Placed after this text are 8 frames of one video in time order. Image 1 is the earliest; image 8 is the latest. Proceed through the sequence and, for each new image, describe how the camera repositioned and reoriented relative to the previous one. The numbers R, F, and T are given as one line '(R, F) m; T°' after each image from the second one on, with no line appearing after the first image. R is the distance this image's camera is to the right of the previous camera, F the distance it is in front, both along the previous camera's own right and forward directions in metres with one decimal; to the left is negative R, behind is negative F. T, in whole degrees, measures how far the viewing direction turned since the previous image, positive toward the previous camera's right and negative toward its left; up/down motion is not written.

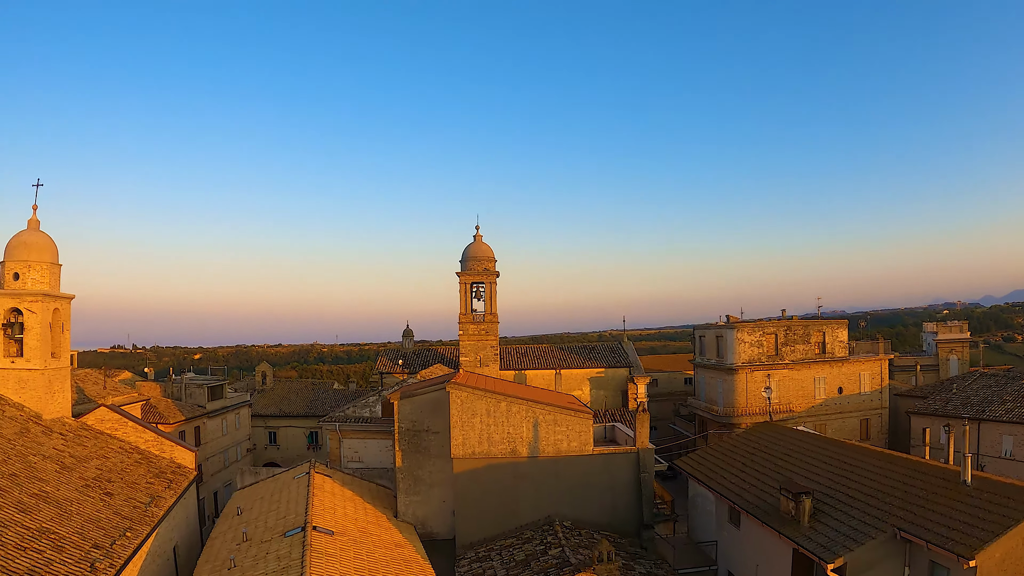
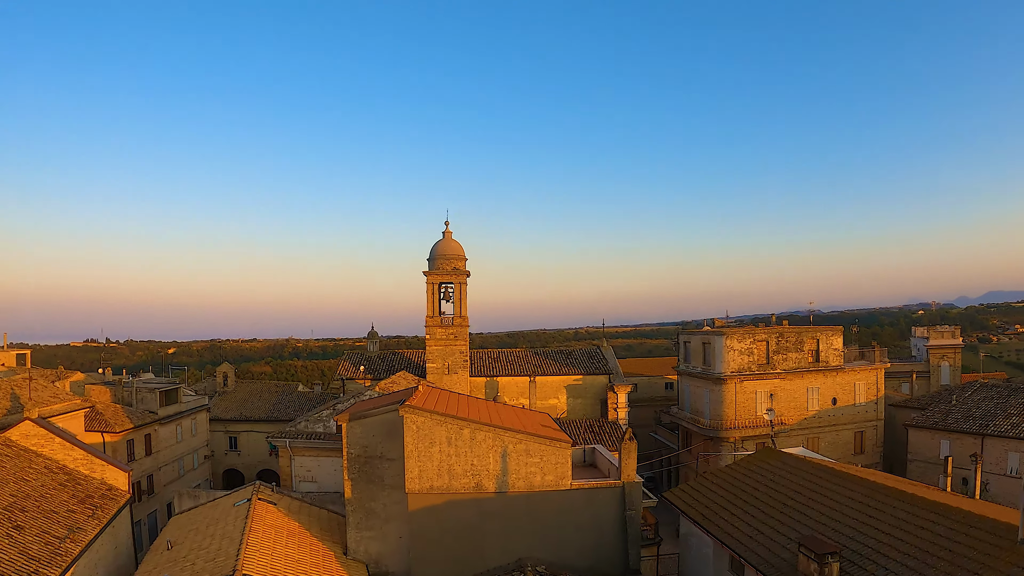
(+0.4, +1.9) m; +2°
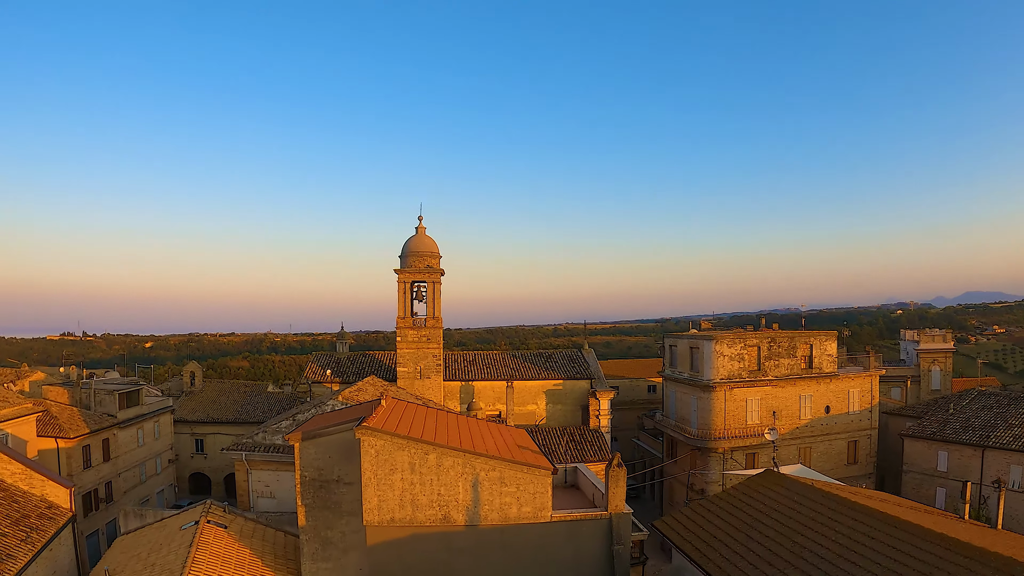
(+0.2, +1.3) m; +1°
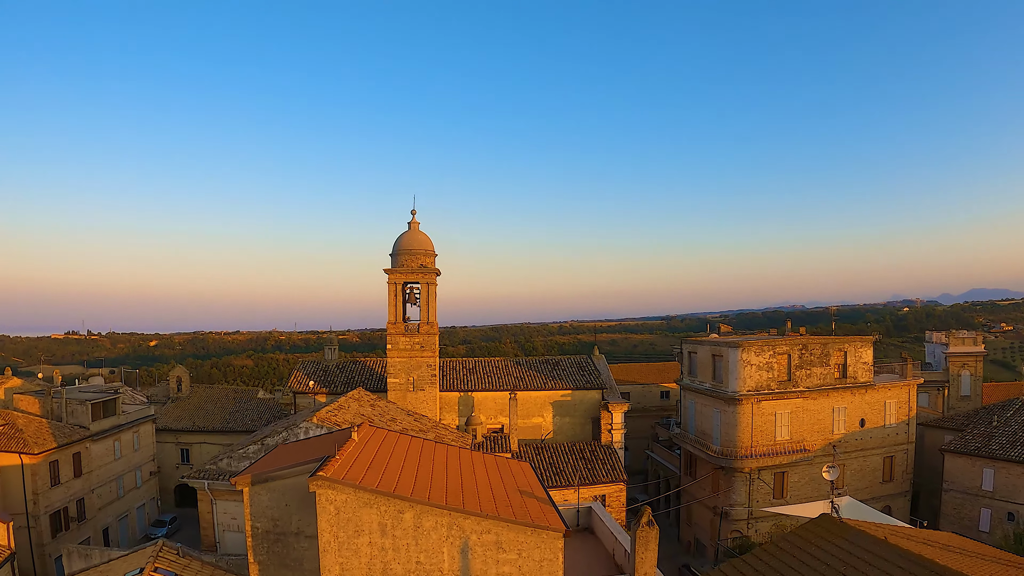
(+0.1, +2.1) m; -1°
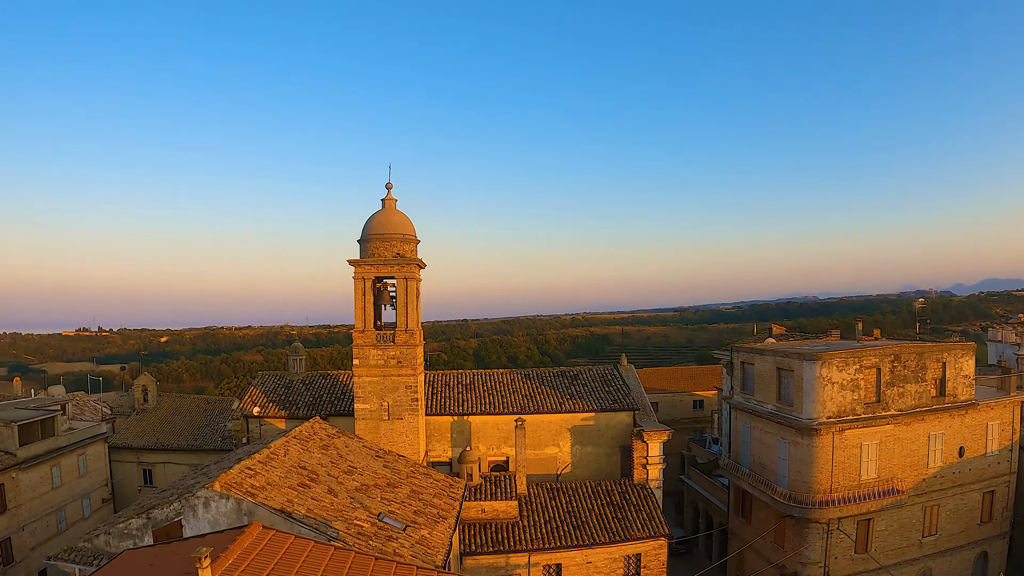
(+0.2, +4.5) m; -1°
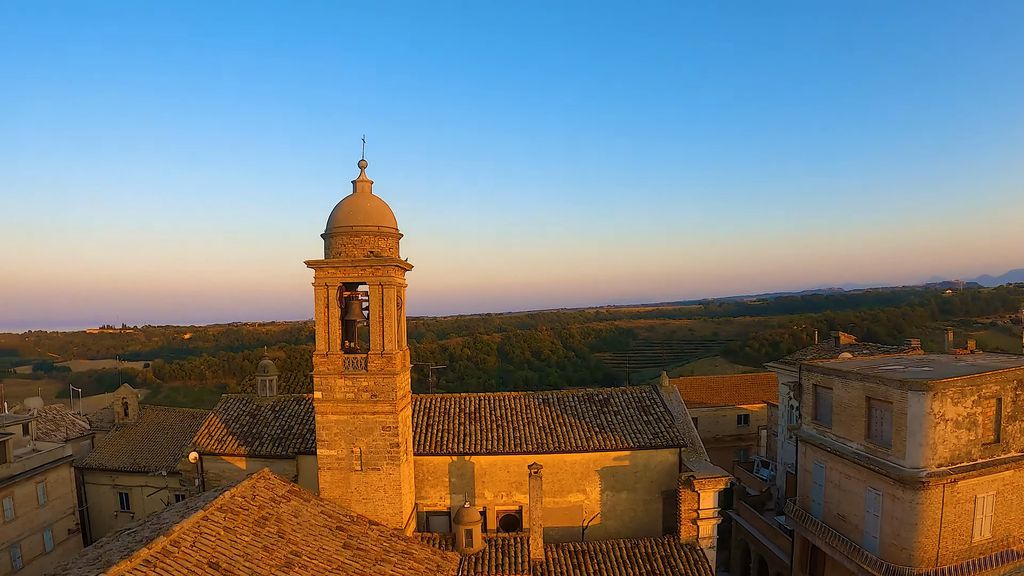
(+0.2, +3.5) m; -2°
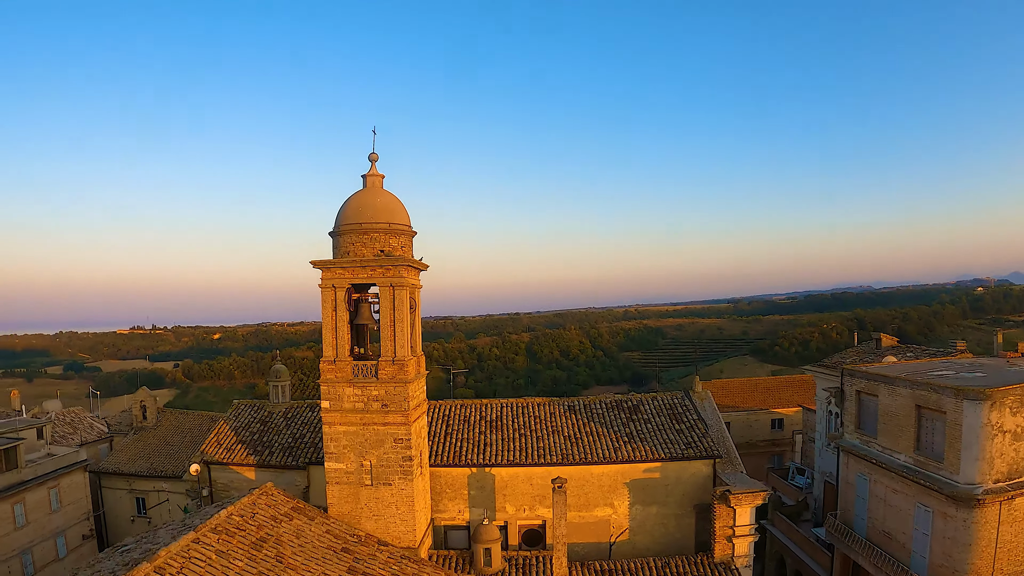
(-0.1, +0.9) m; -2°
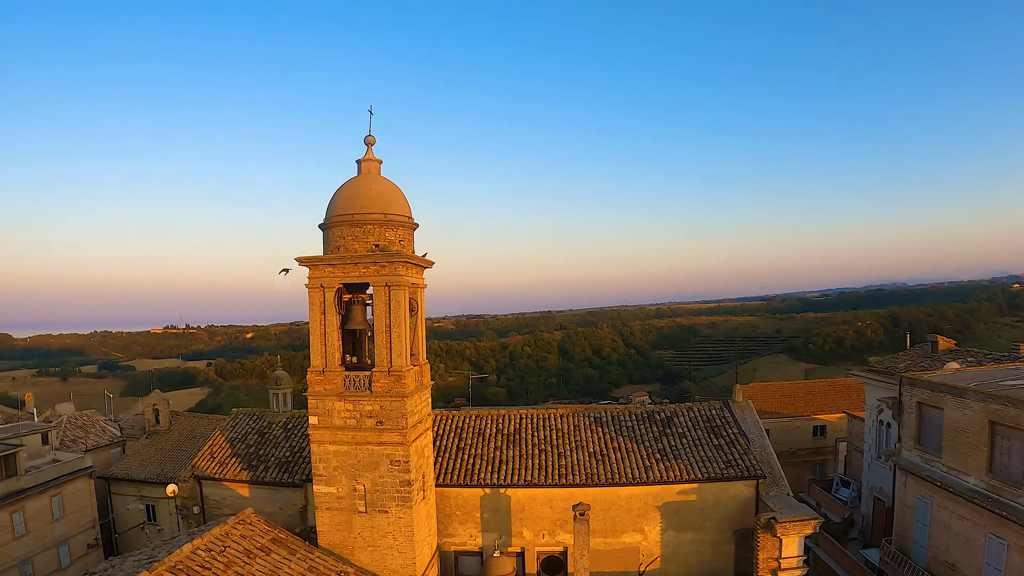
(+0.2, +1.4) m; -3°
